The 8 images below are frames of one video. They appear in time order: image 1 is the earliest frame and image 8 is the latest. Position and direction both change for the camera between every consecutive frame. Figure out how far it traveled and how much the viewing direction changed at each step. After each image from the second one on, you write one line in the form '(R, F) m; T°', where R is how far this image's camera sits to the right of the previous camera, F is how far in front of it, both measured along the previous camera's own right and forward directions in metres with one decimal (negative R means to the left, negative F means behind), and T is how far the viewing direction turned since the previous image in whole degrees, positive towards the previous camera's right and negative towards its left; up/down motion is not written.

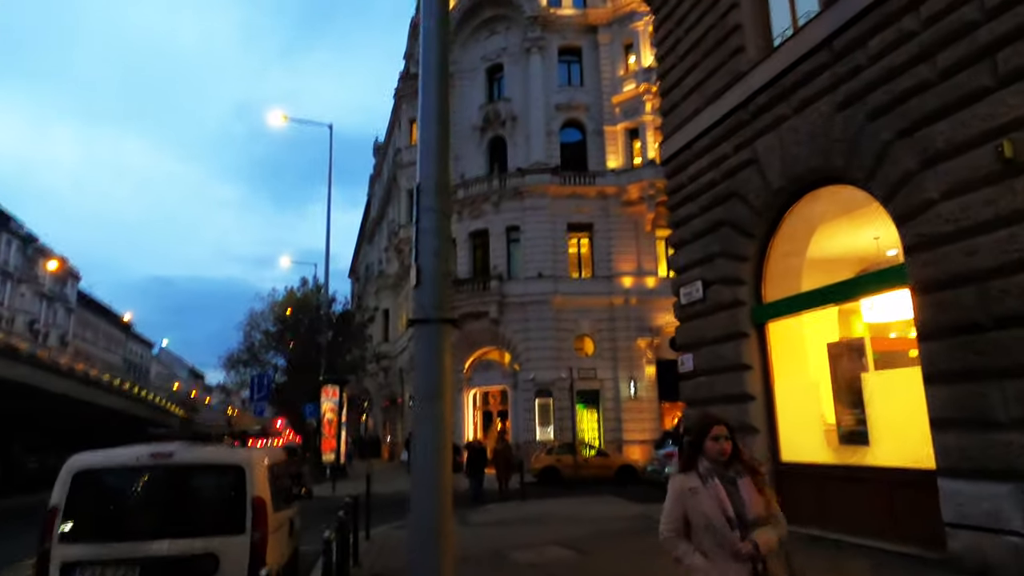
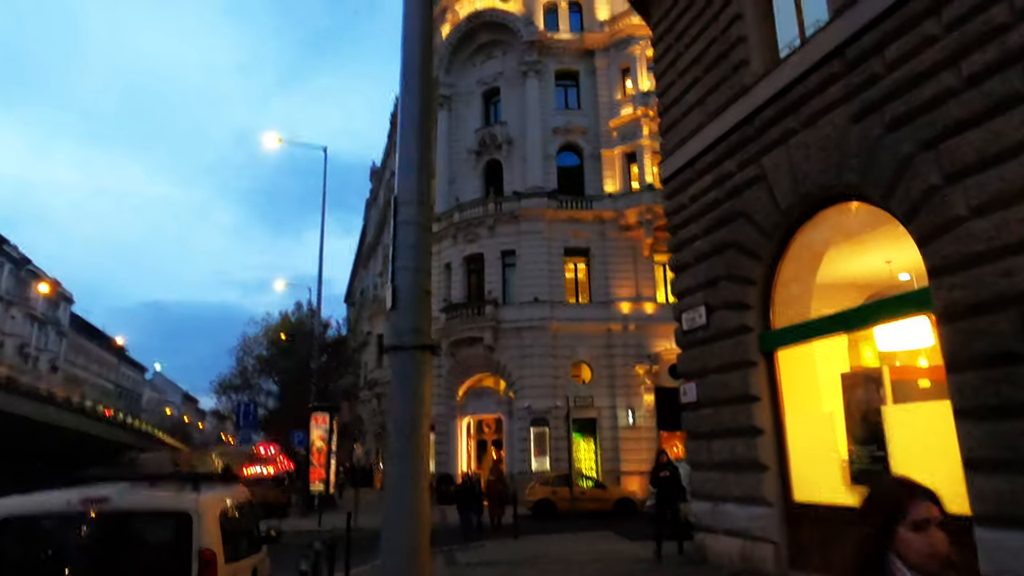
(+0.1, +0.6) m; 0°
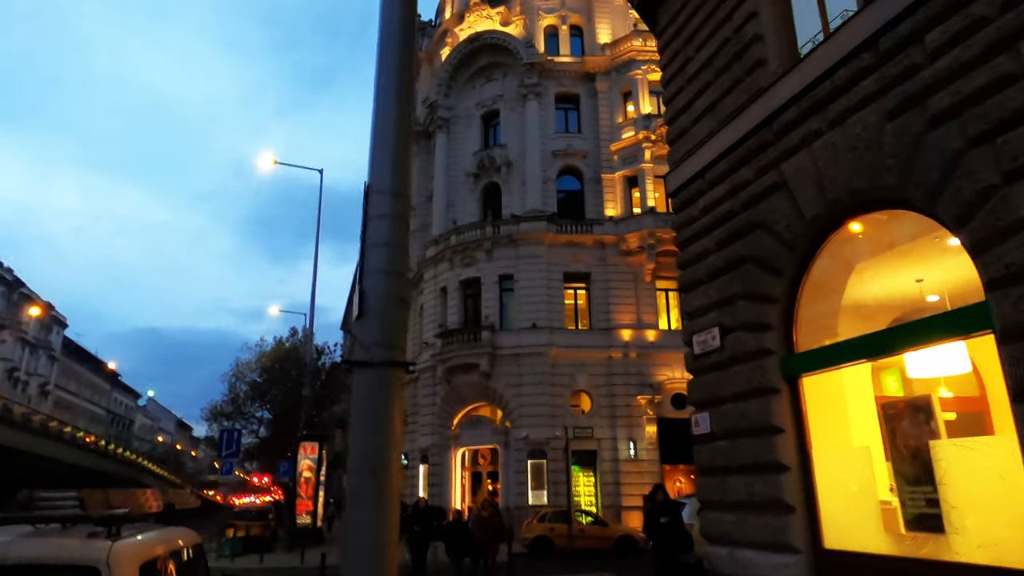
(+0.1, +0.9) m; 0°
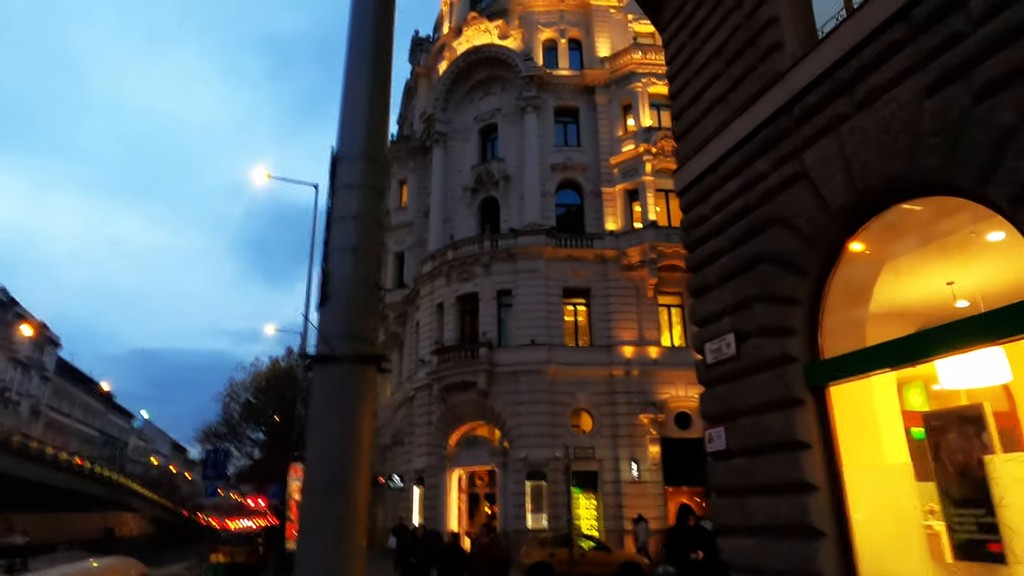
(0.0, +0.8) m; 0°
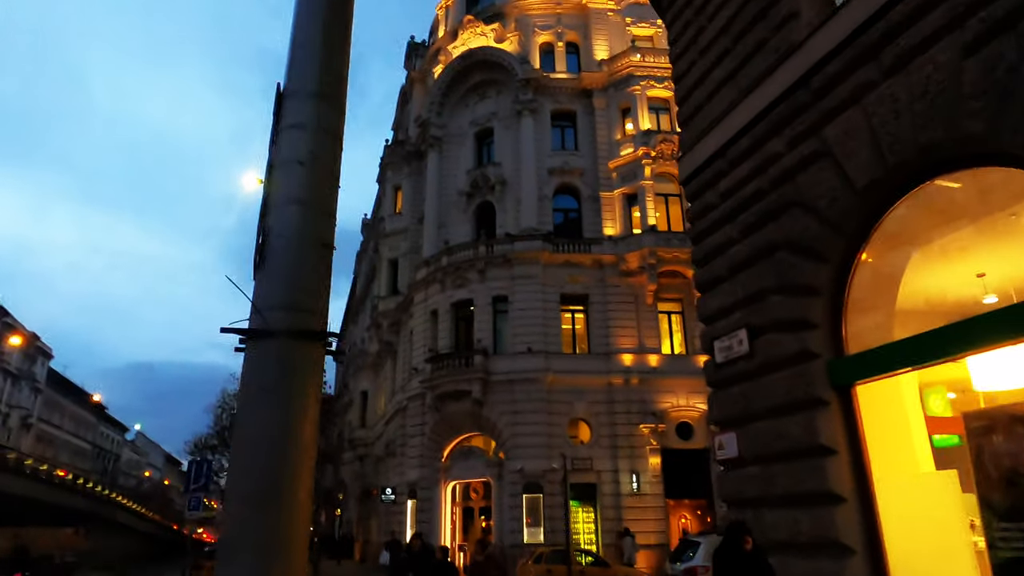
(+0.1, +0.8) m; 0°
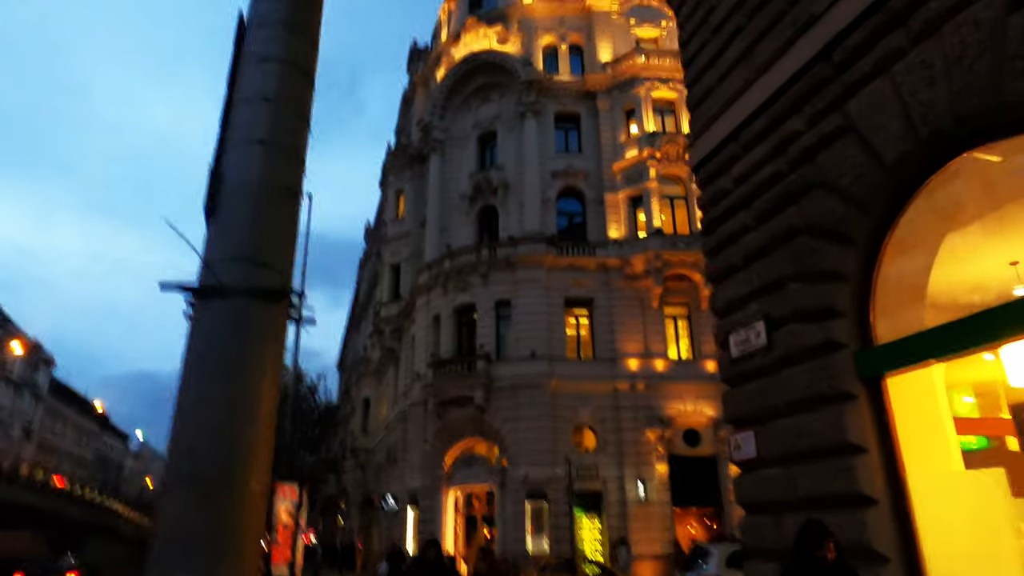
(0.0, +0.5) m; 0°
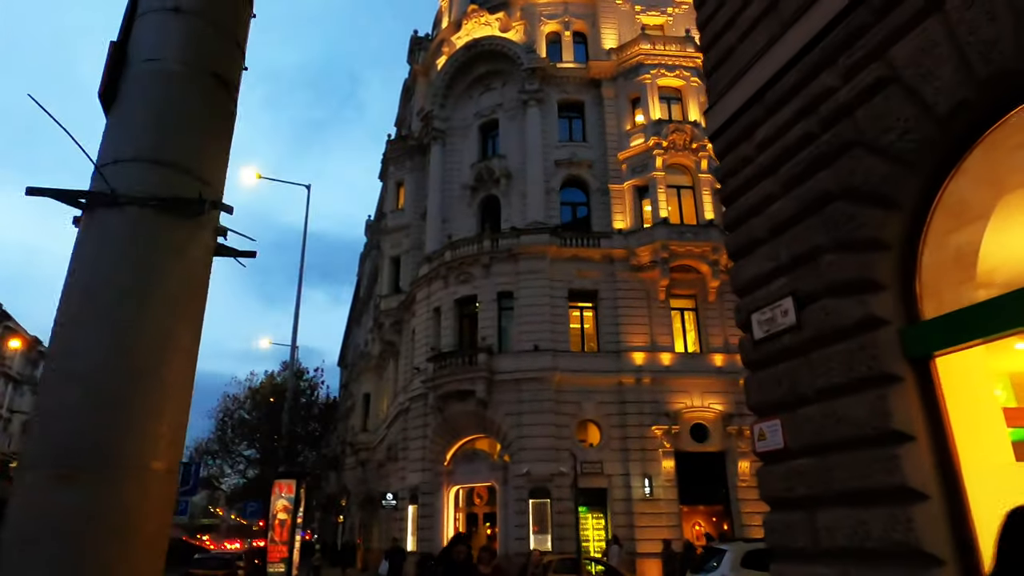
(0.0, +0.7) m; 0°
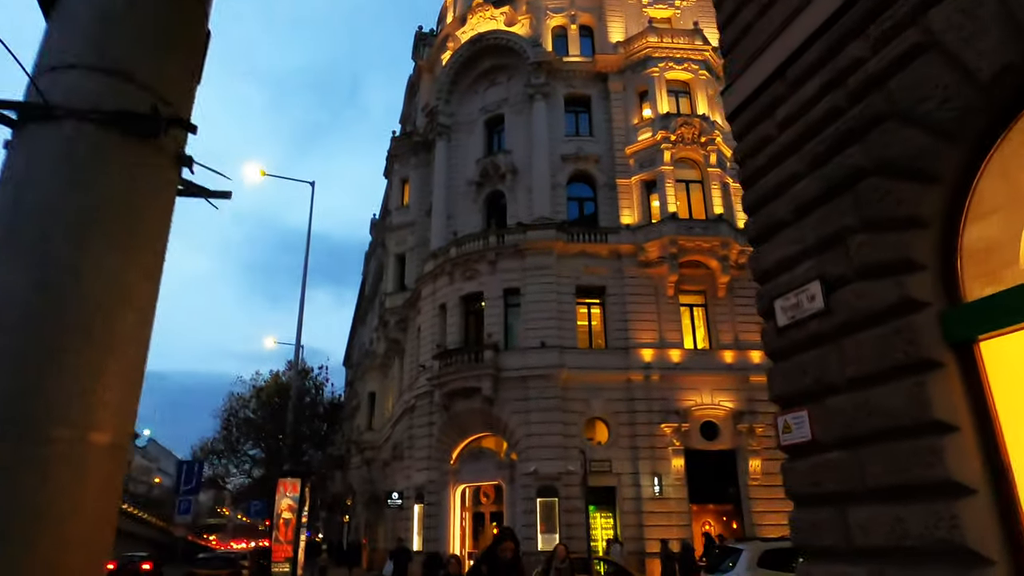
(-0.1, +0.4) m; 0°
